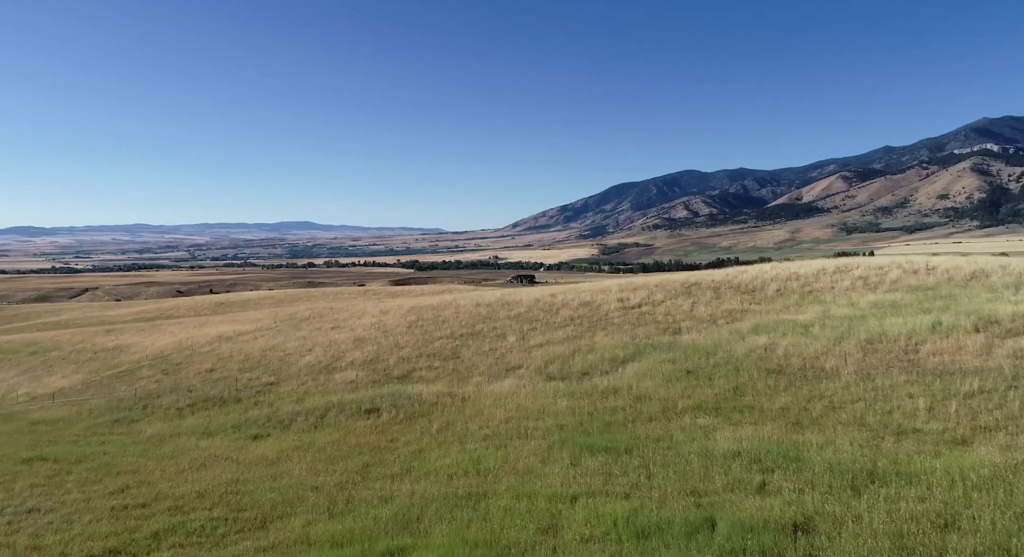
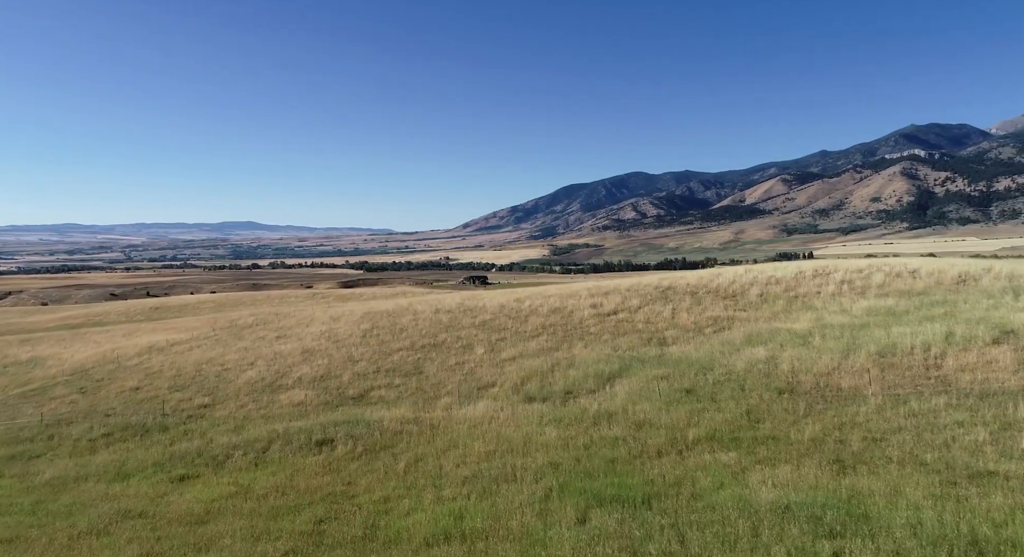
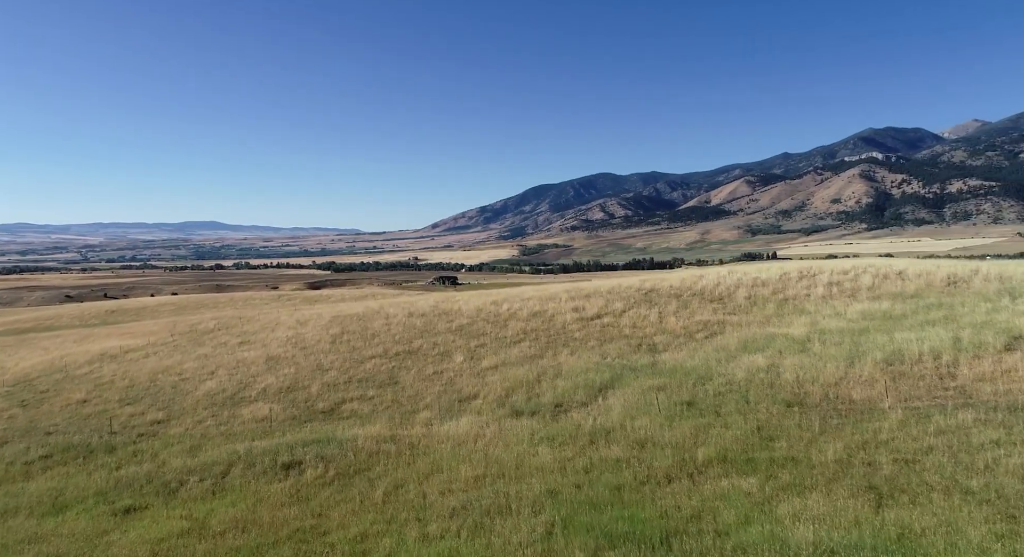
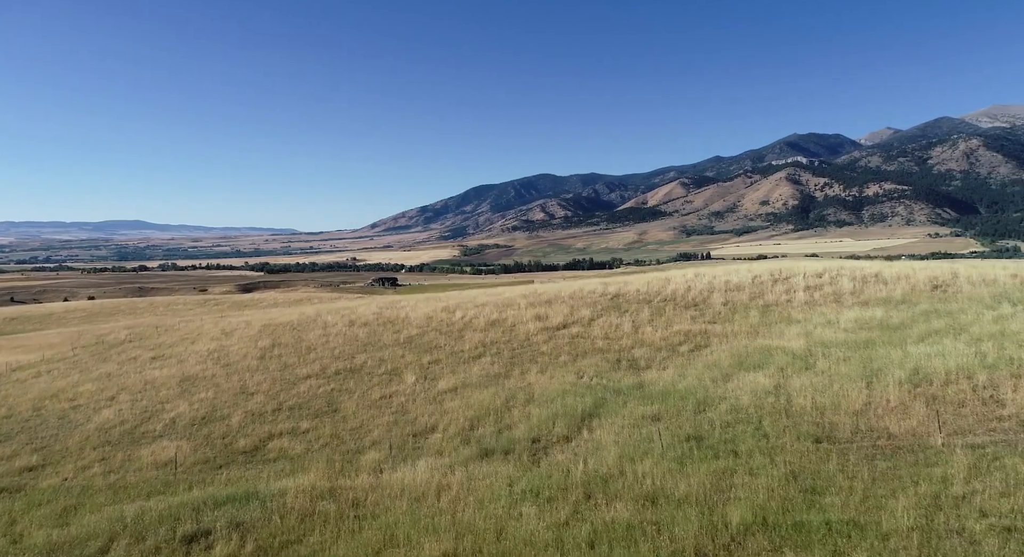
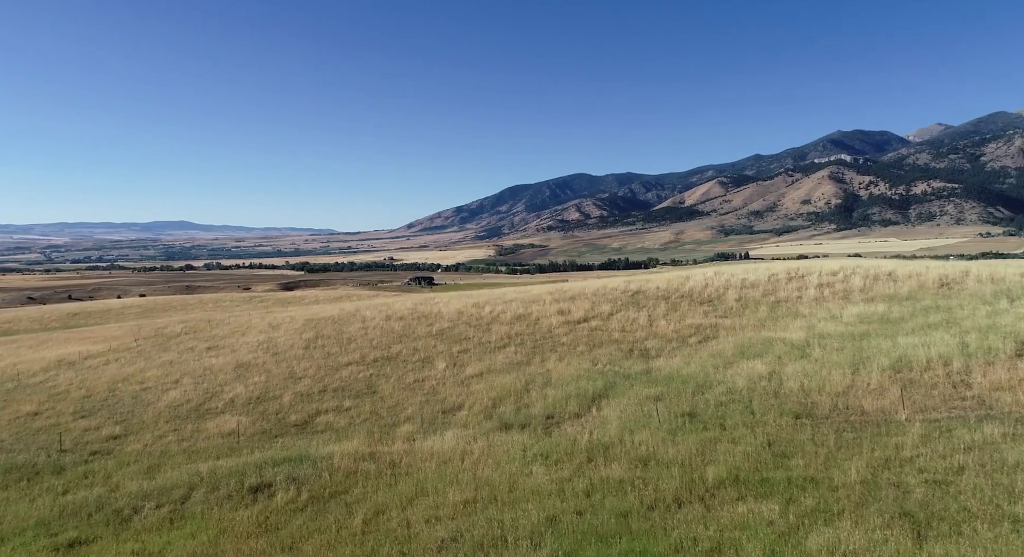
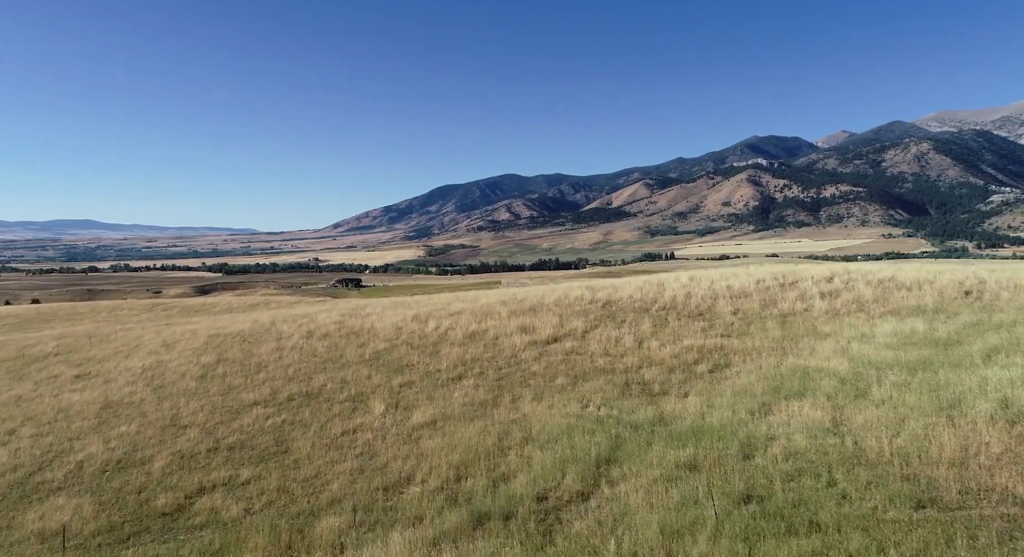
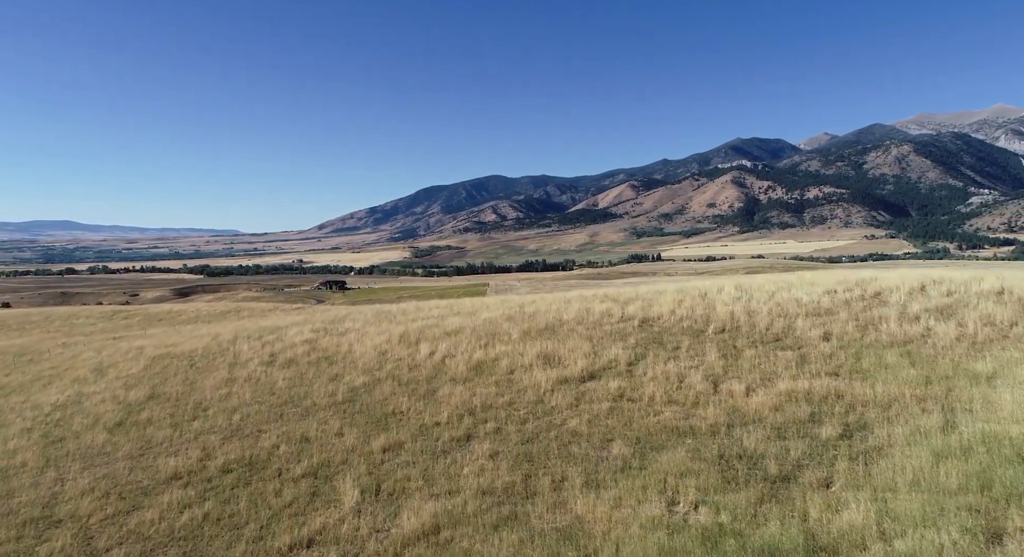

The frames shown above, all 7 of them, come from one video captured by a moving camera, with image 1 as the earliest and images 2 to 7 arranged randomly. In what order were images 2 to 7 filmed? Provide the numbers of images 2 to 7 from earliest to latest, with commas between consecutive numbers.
2, 3, 5, 4, 6, 7
